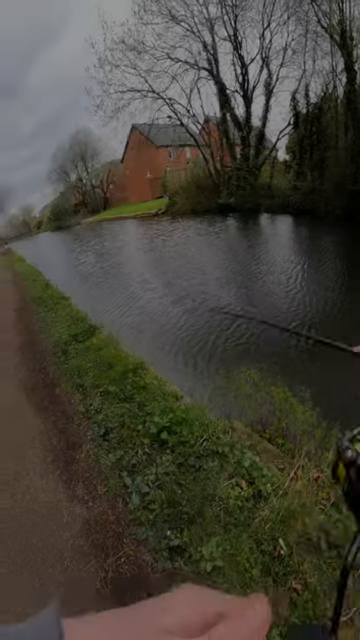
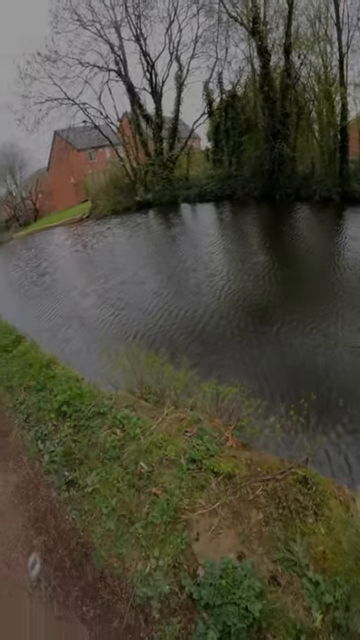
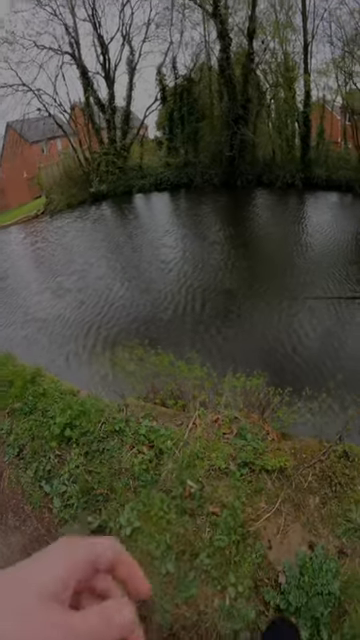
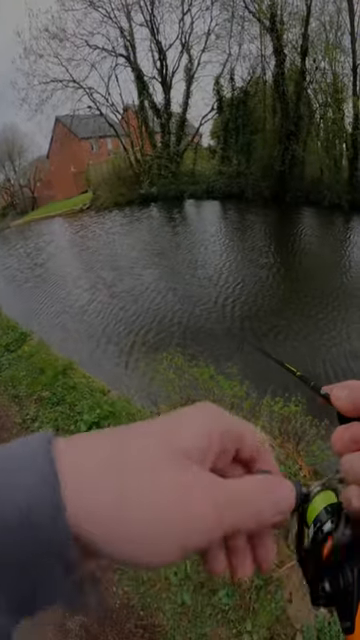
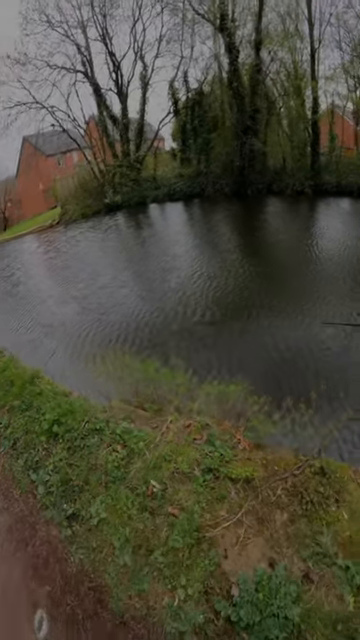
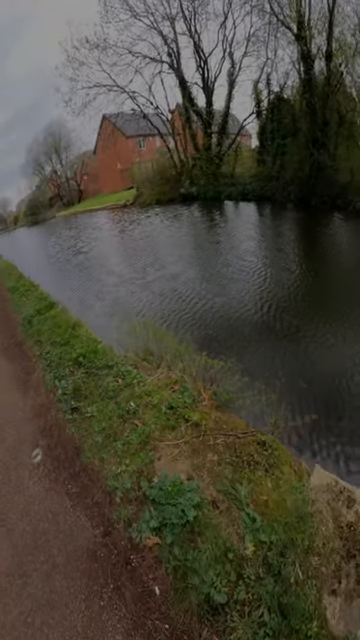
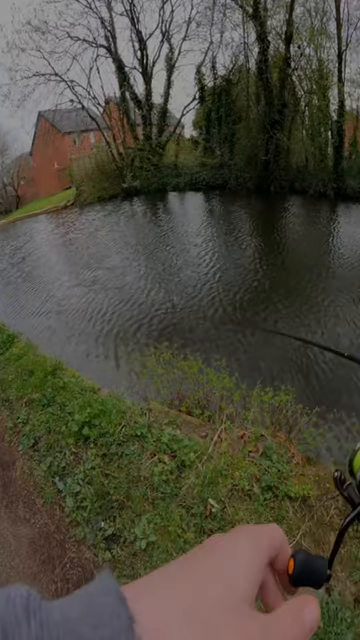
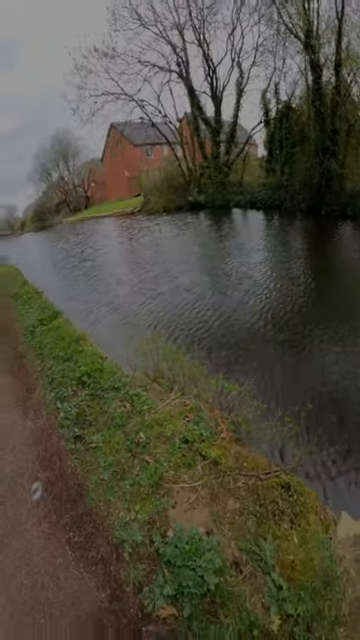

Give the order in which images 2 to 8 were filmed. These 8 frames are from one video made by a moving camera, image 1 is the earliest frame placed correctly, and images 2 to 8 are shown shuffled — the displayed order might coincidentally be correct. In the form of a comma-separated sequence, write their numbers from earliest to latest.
4, 7, 3, 5, 2, 8, 6
